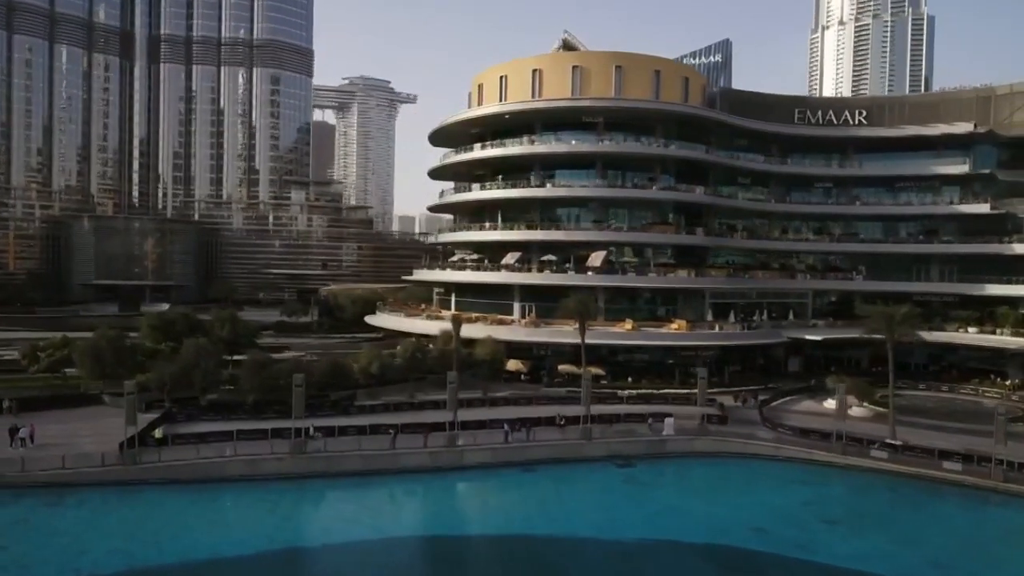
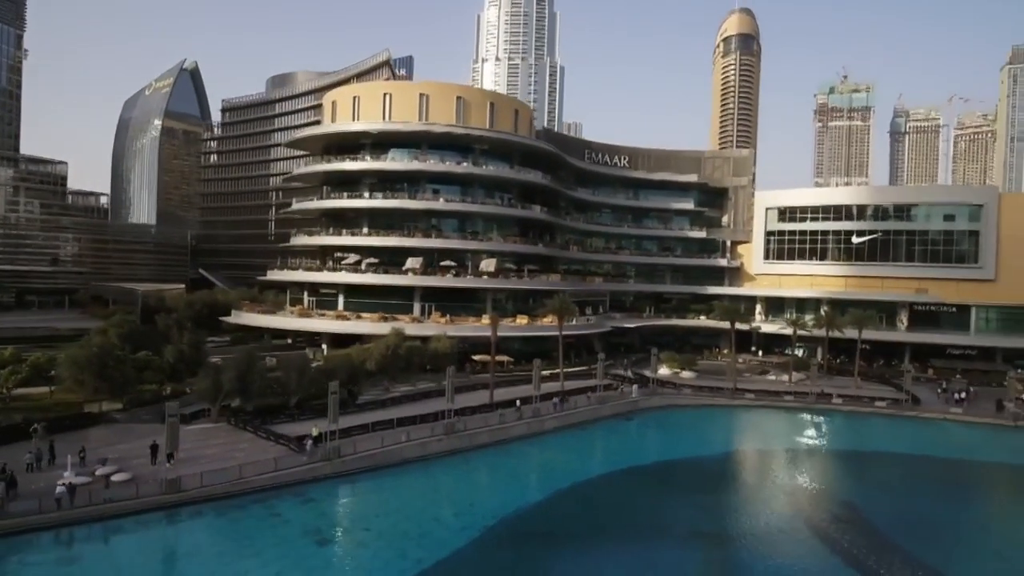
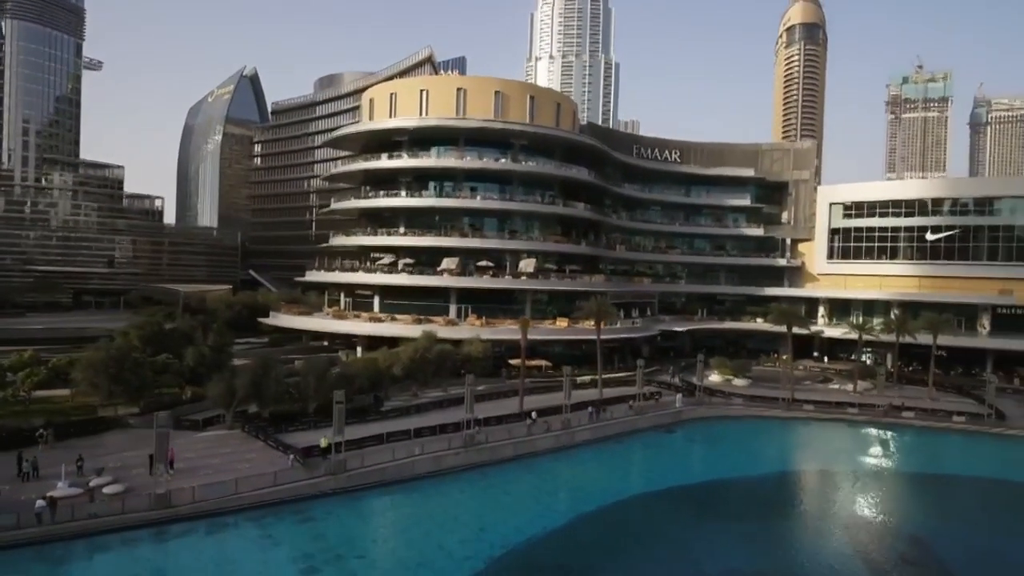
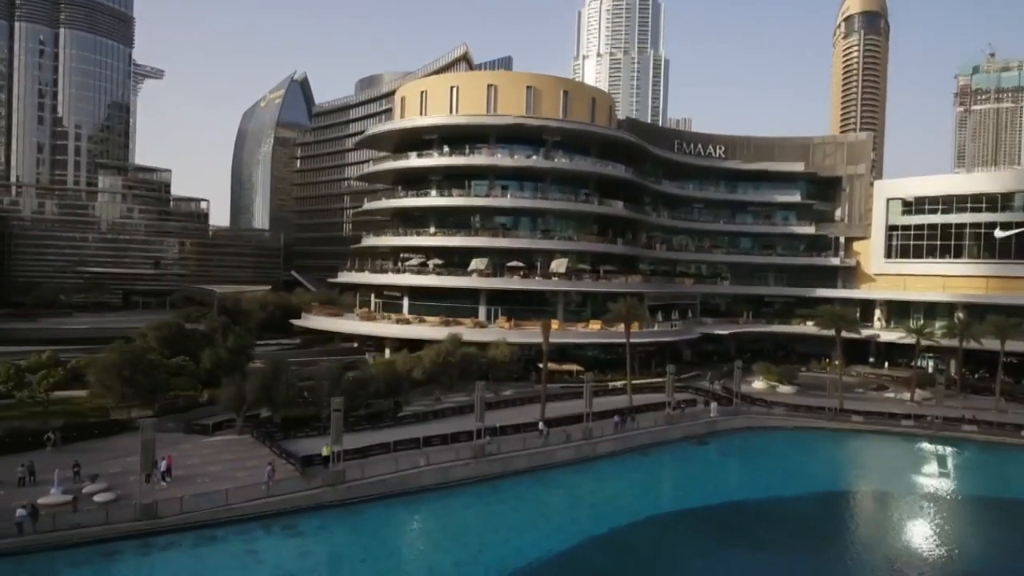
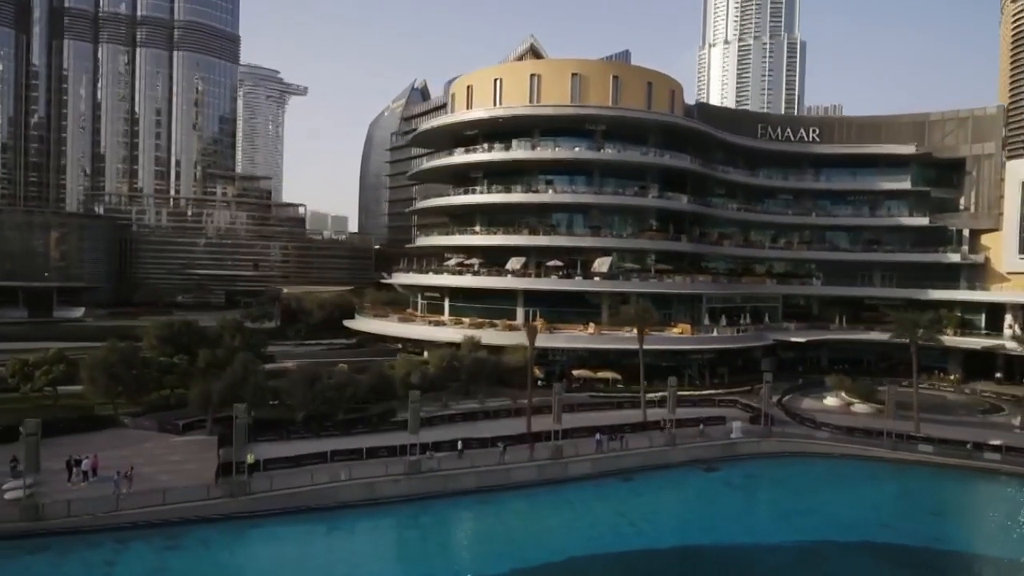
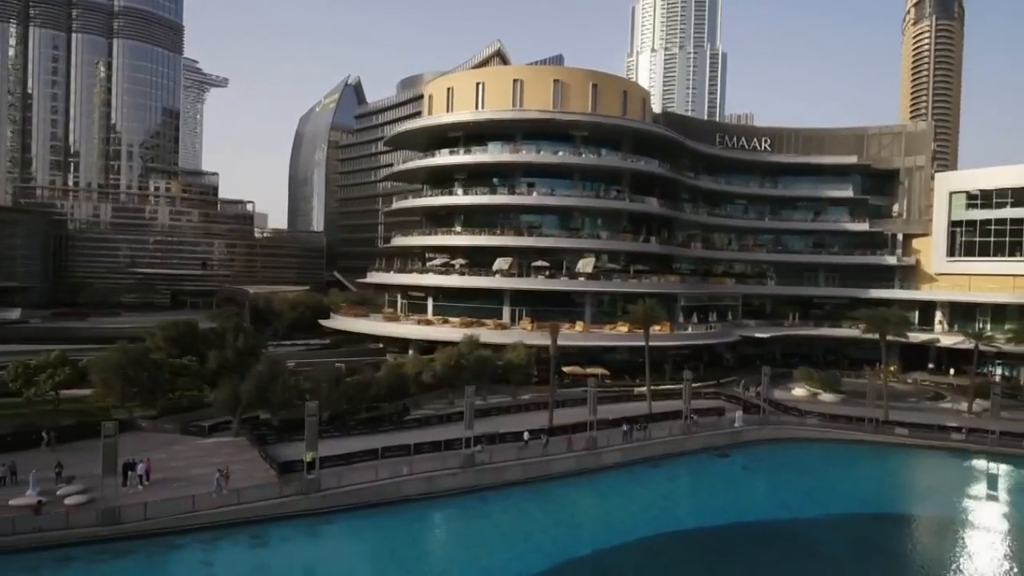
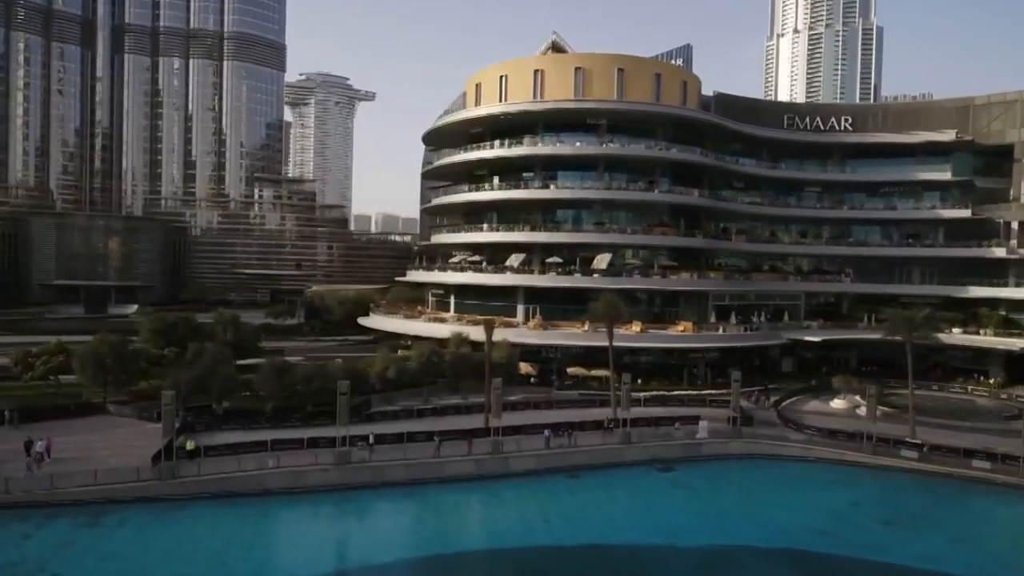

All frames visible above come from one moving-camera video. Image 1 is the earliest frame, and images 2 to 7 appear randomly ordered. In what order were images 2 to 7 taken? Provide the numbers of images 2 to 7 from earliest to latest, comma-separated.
7, 5, 6, 4, 3, 2
